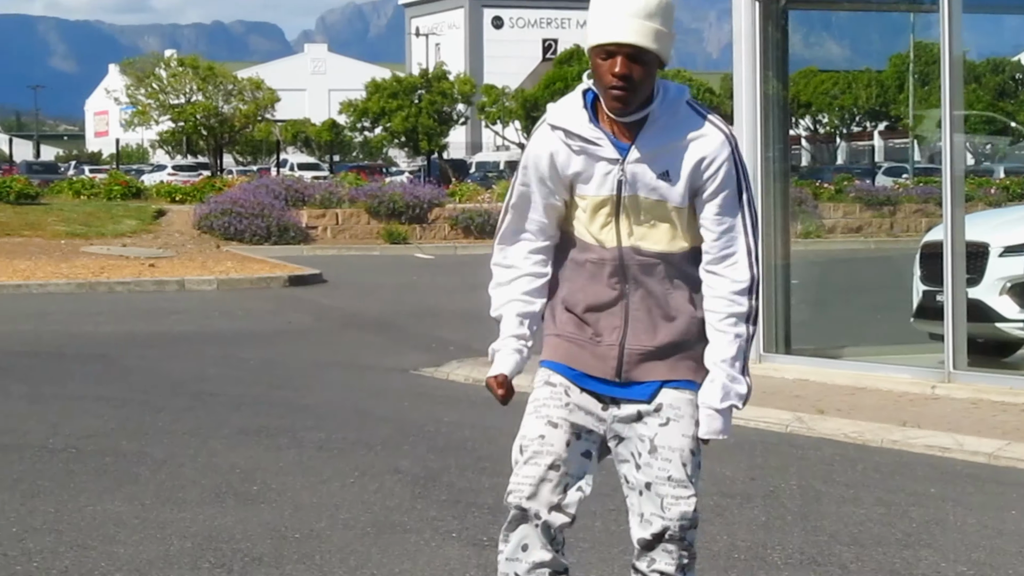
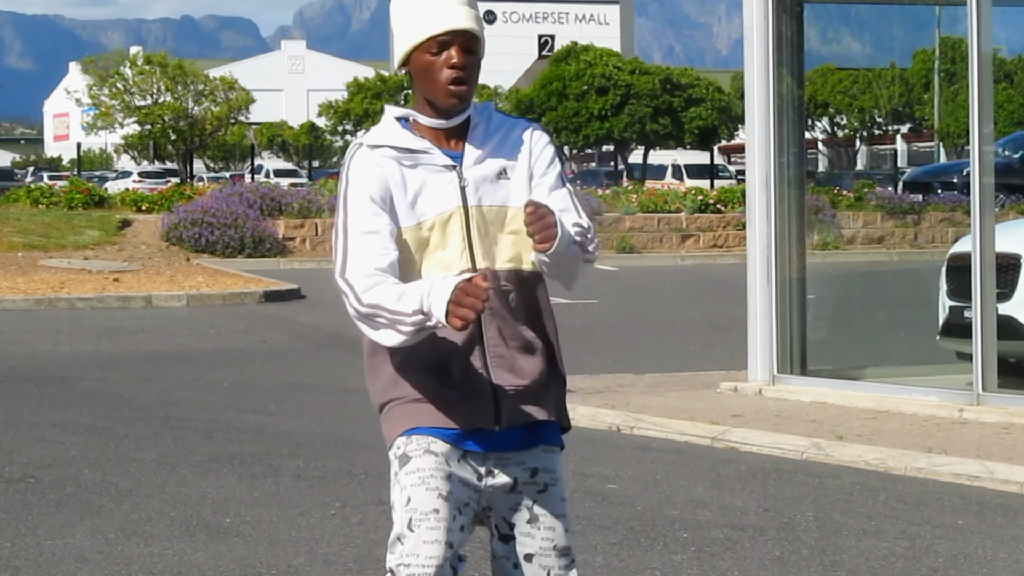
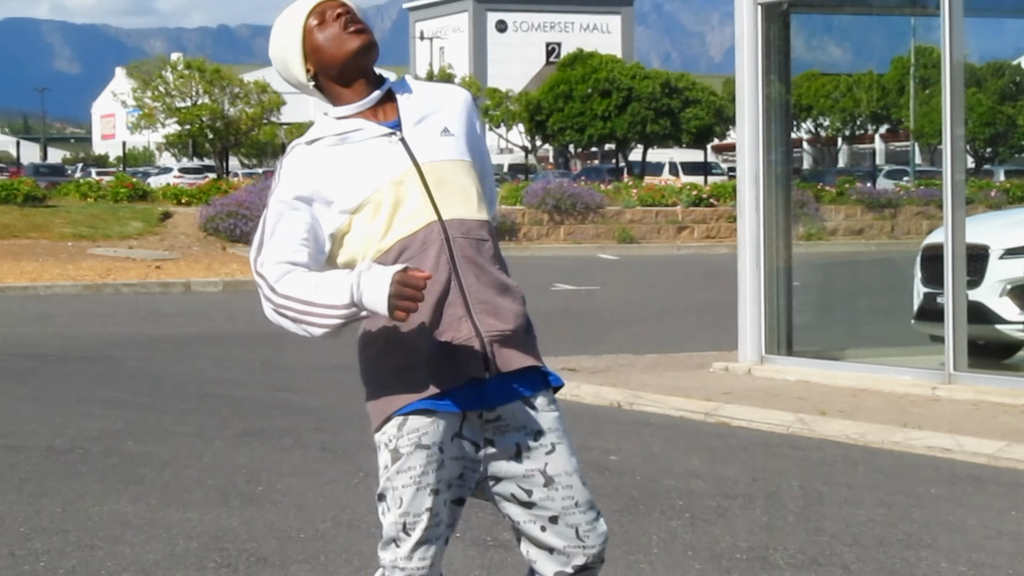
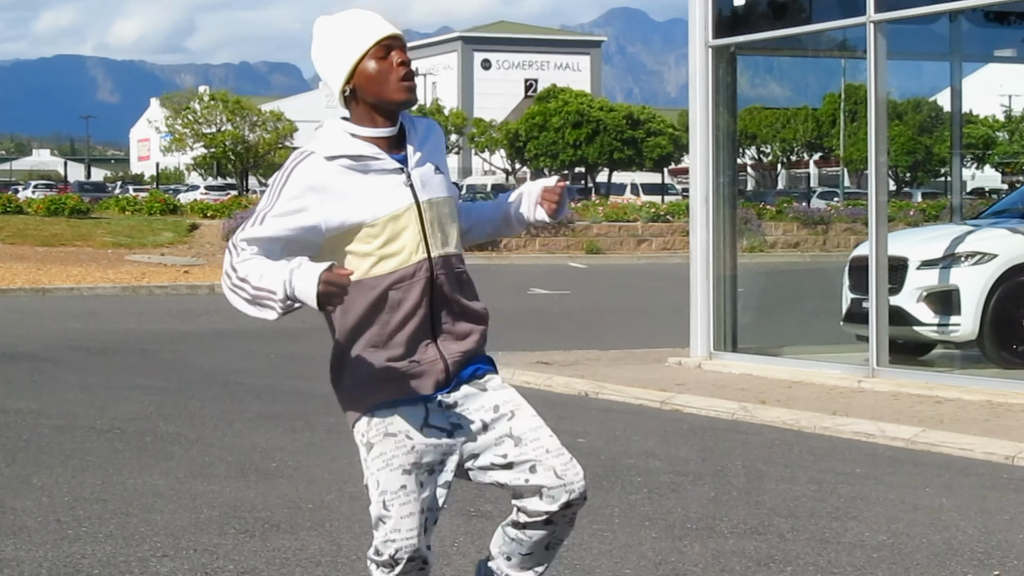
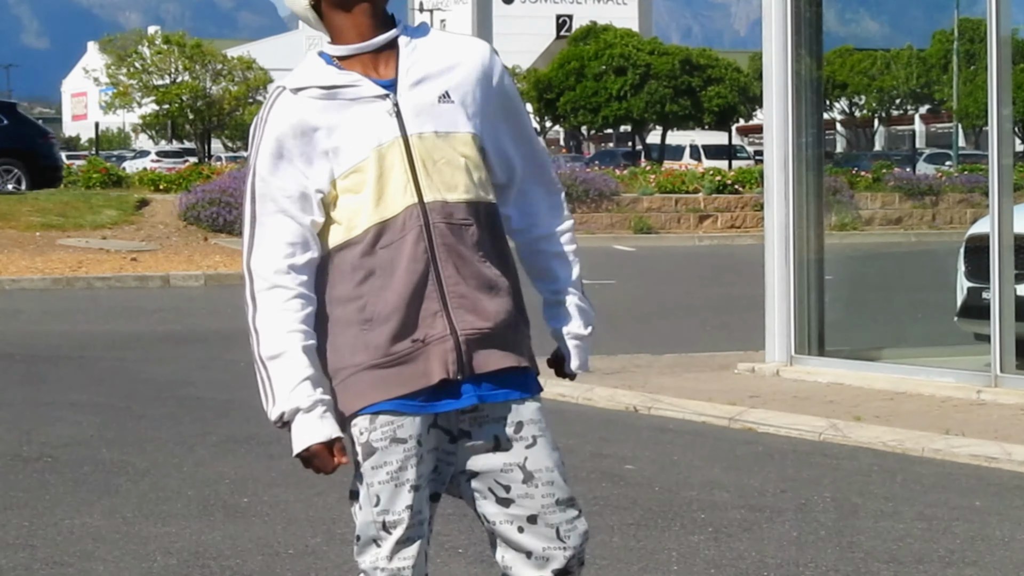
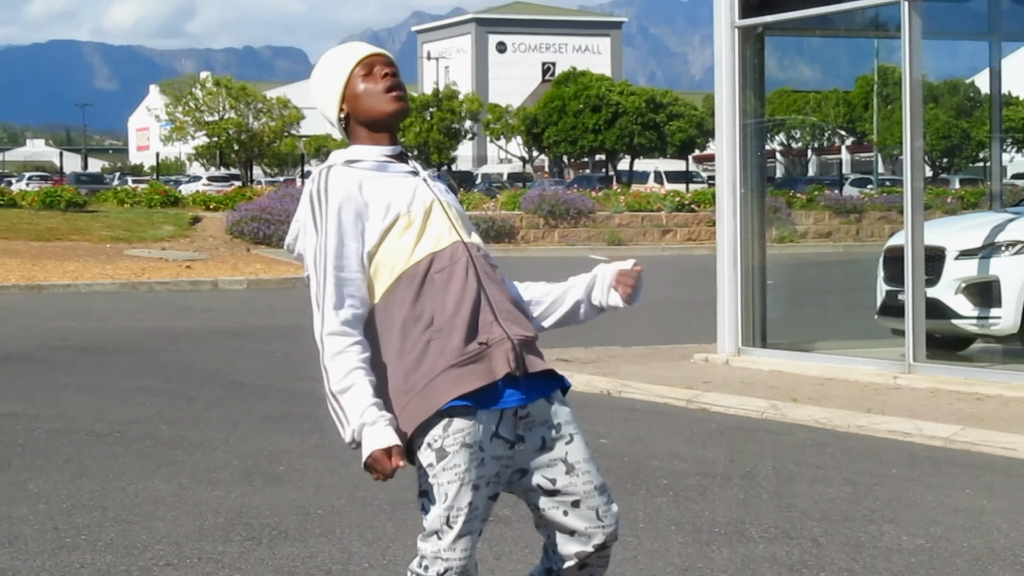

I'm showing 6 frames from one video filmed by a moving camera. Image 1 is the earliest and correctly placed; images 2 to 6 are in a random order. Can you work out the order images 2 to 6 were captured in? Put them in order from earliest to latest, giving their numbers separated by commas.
2, 5, 3, 6, 4
